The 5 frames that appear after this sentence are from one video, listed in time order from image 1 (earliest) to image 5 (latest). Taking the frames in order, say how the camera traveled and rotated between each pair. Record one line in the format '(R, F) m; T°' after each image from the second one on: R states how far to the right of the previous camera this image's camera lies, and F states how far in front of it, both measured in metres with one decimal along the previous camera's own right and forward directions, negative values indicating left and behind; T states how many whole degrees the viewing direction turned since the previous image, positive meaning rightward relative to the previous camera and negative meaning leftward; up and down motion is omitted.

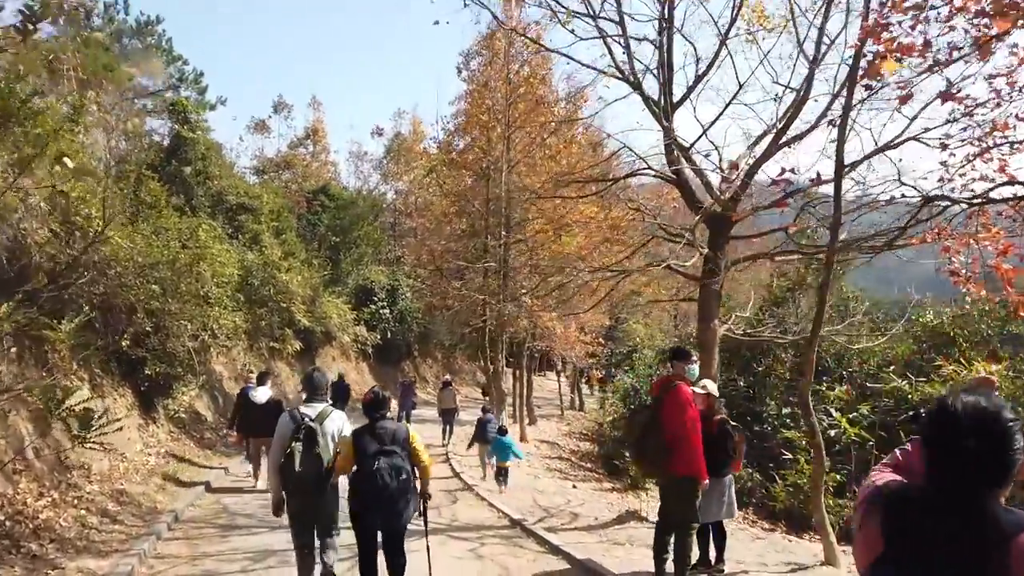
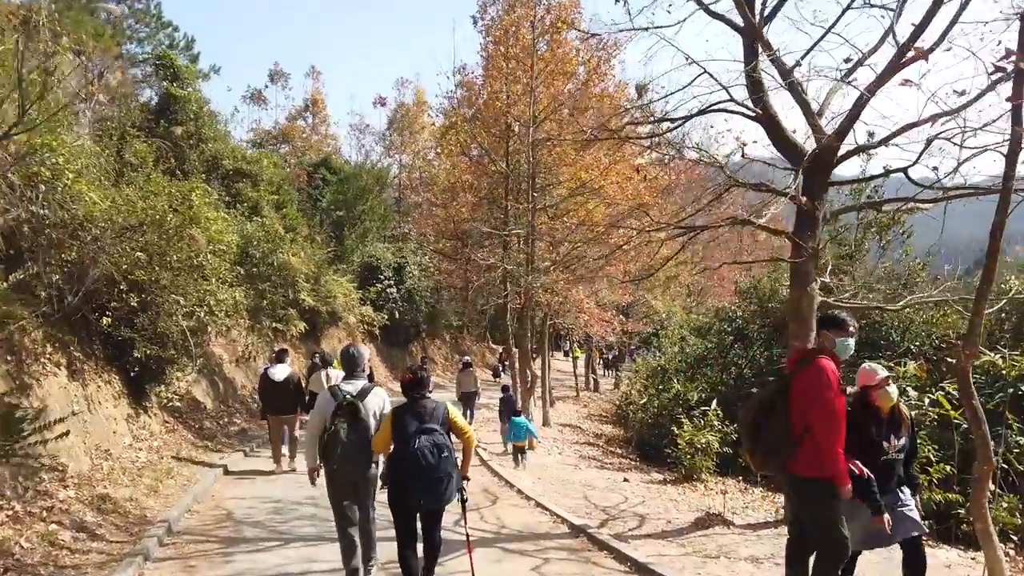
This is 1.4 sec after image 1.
(-0.5, +1.5) m; 0°
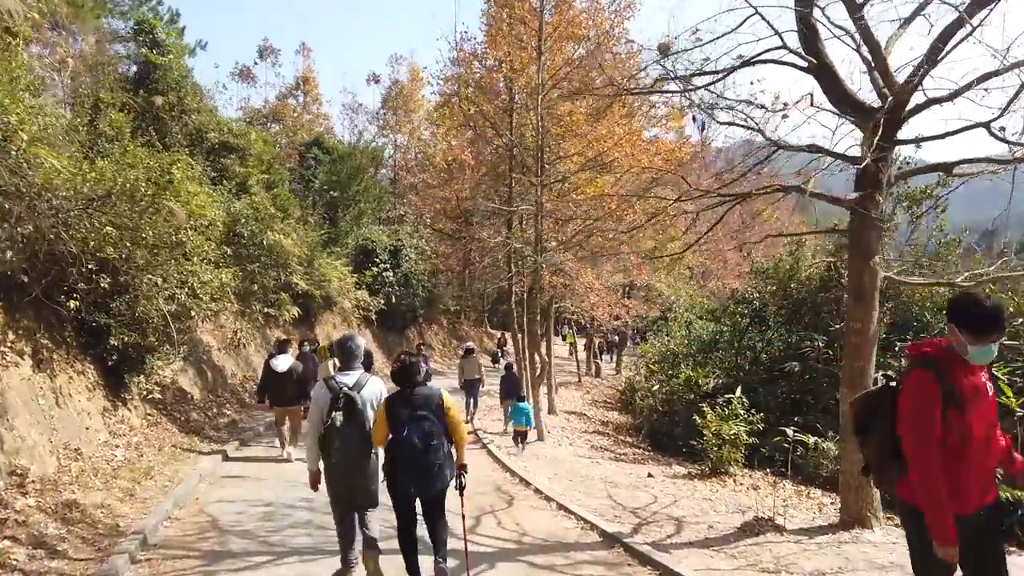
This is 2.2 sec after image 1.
(-0.2, +0.9) m; 0°
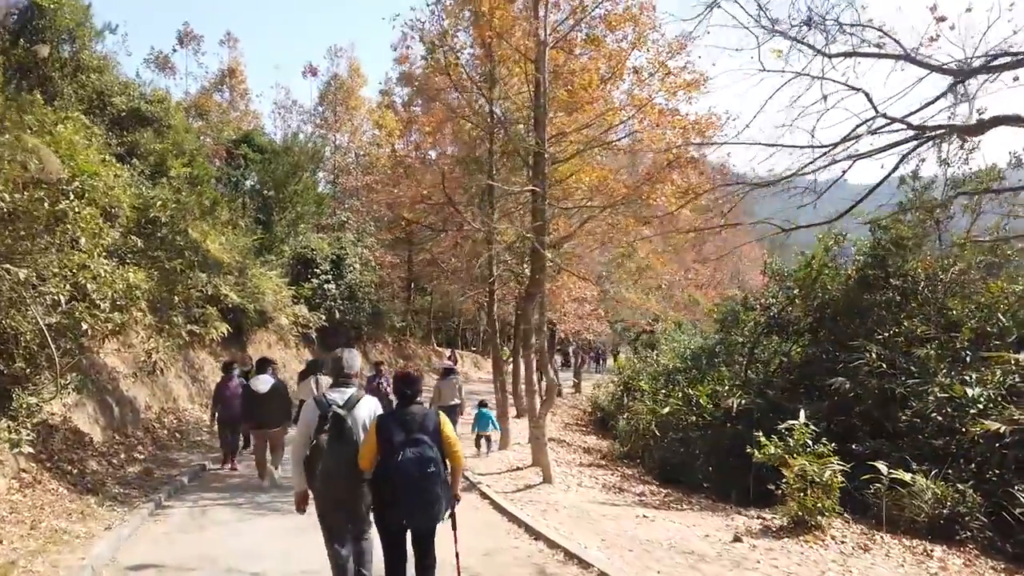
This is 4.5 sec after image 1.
(-0.9, +2.6) m; +5°
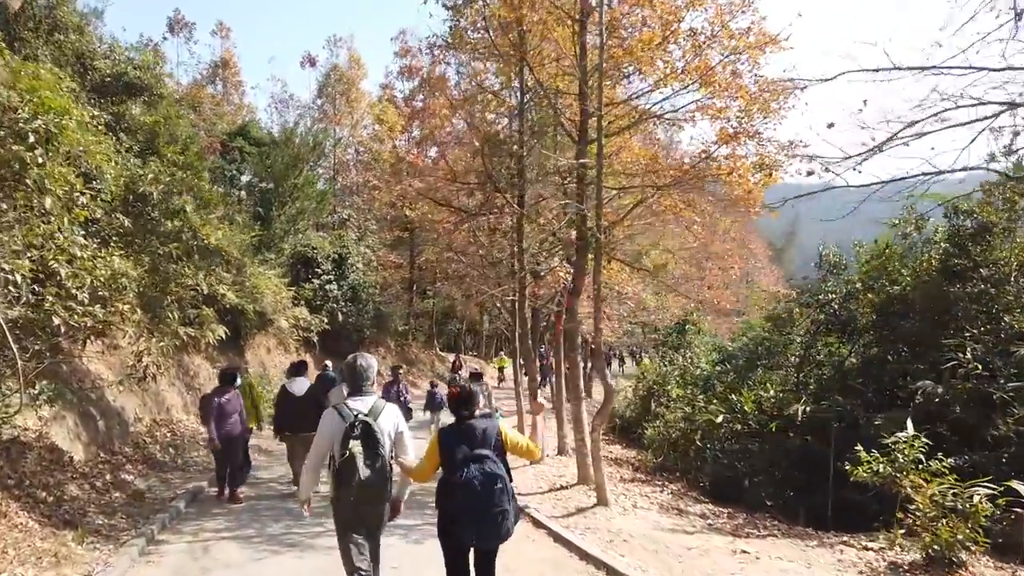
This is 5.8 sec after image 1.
(-0.7, +1.4) m; +1°
